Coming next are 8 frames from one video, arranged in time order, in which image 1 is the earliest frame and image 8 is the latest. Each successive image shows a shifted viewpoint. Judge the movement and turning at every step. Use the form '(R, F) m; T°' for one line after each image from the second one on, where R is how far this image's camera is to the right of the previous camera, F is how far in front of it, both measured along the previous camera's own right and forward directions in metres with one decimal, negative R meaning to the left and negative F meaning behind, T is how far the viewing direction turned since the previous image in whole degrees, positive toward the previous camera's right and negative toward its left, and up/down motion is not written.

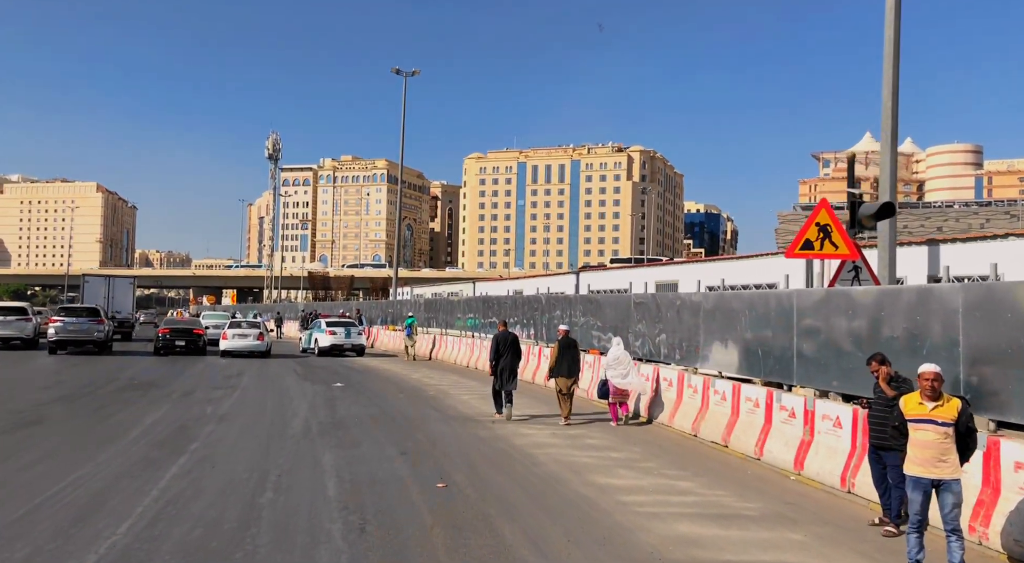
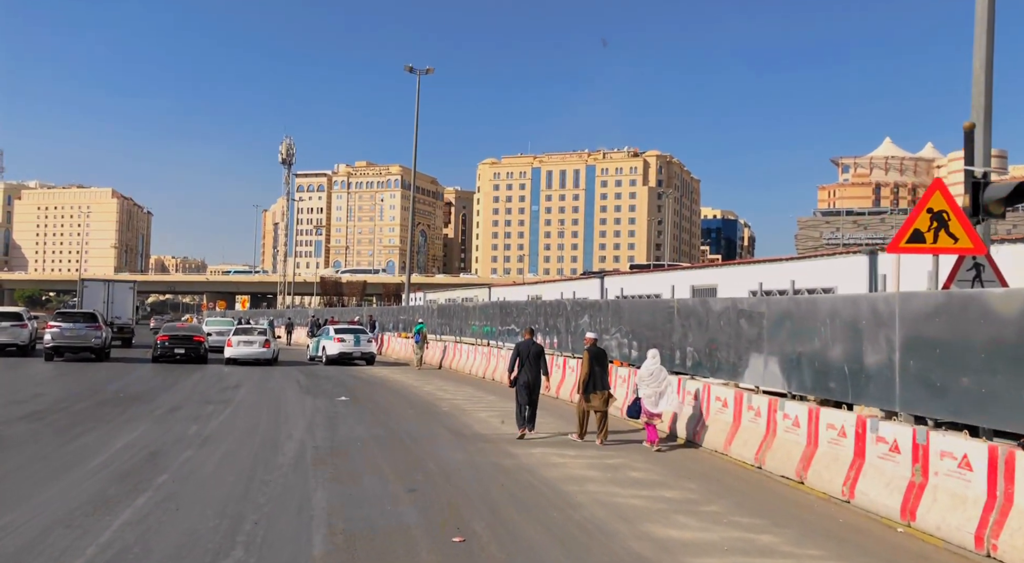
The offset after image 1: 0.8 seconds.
(-0.2, +2.1) m; -1°
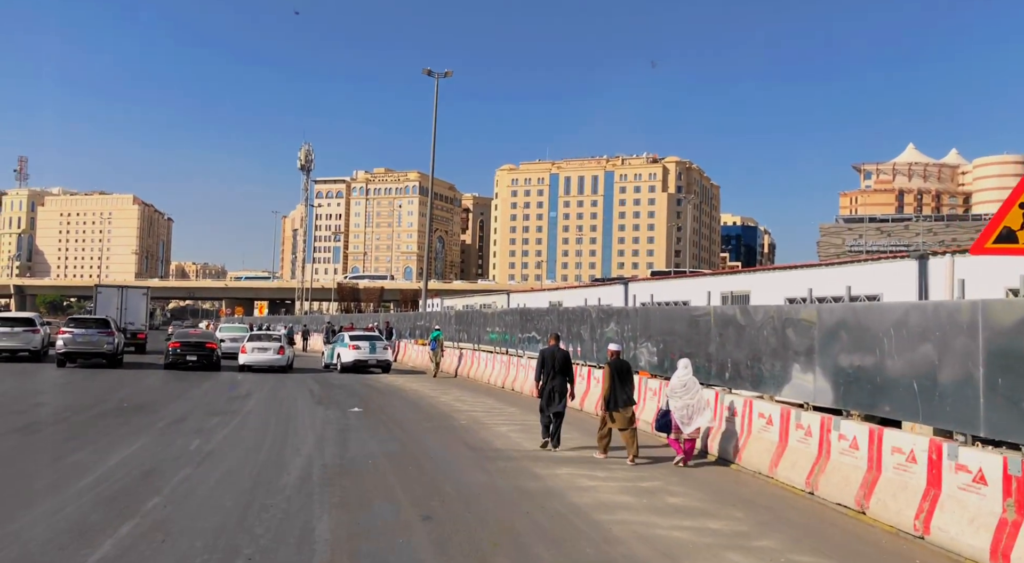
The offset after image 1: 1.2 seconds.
(-0.1, +1.0) m; -1°
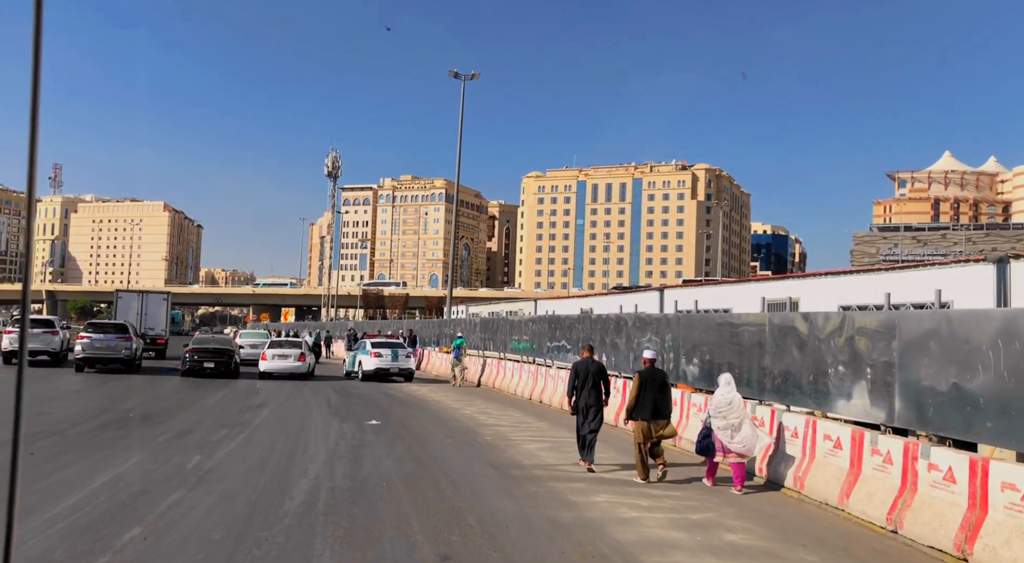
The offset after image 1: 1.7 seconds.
(-0.1, +1.3) m; -2°
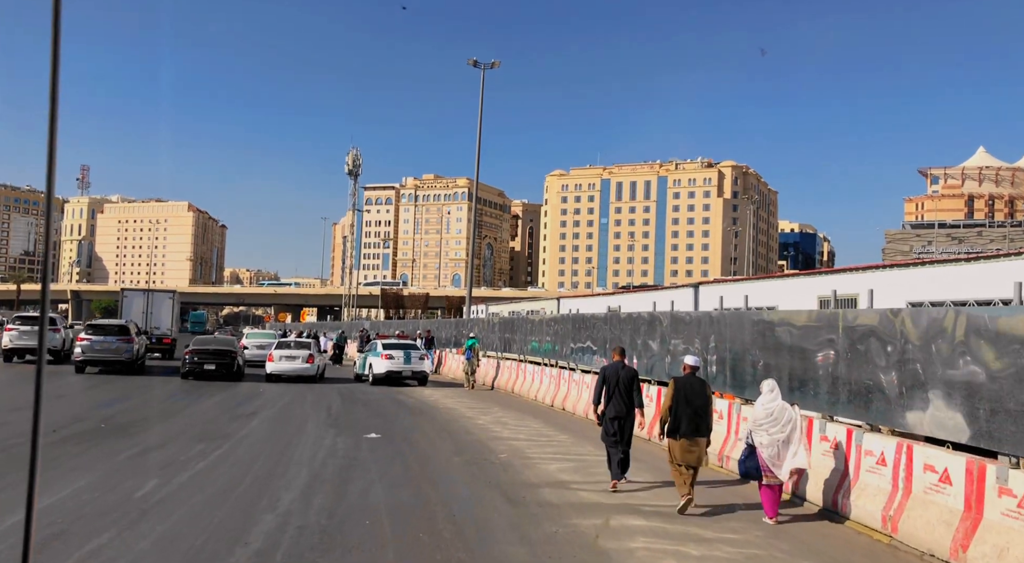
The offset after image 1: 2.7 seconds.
(+0.1, +2.2) m; -1°
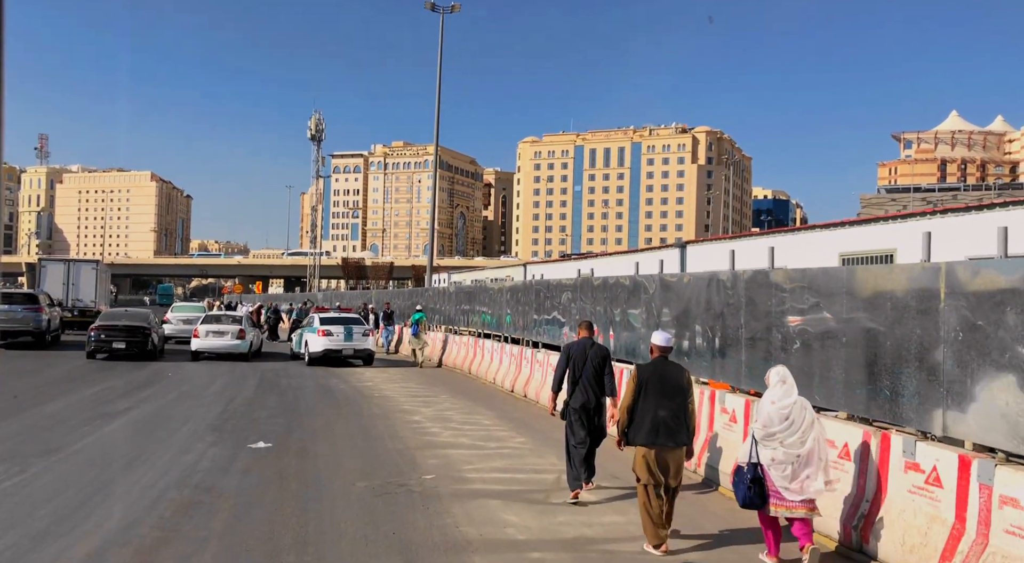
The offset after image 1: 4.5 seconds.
(+0.5, +4.1) m; +2°
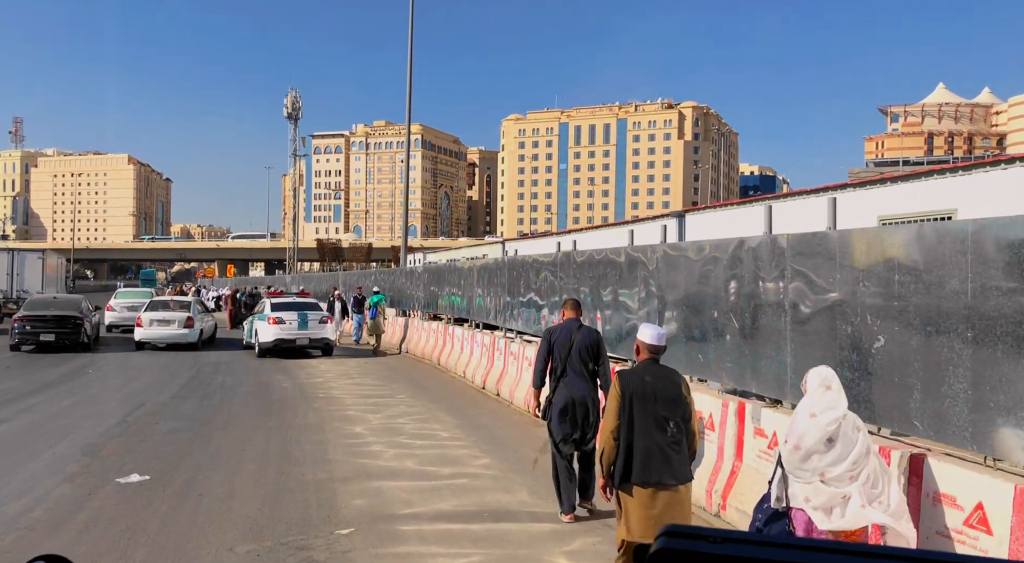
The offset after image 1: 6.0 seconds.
(+0.3, +2.9) m; +1°
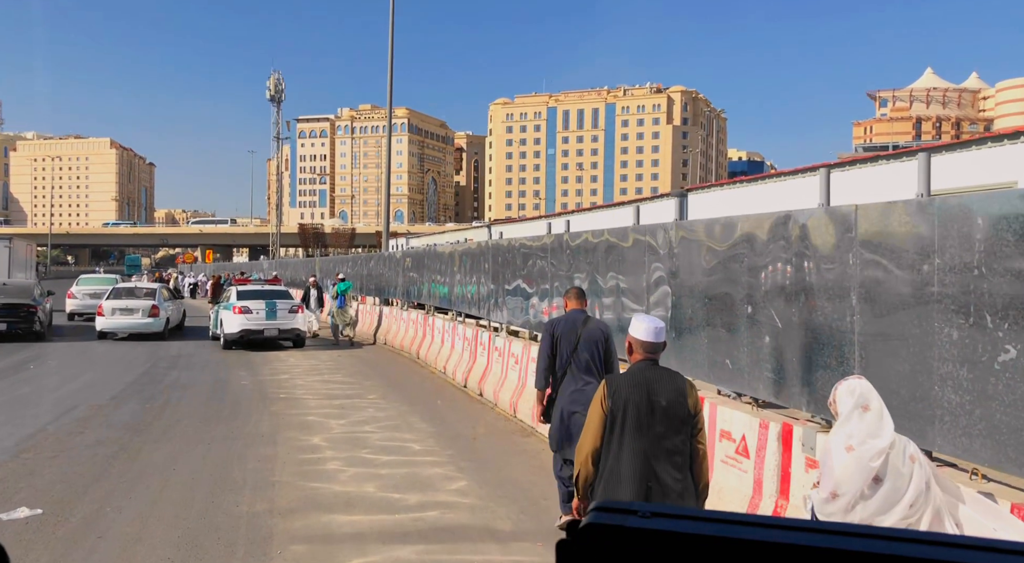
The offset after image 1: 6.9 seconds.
(0.0, +1.7) m; +1°
